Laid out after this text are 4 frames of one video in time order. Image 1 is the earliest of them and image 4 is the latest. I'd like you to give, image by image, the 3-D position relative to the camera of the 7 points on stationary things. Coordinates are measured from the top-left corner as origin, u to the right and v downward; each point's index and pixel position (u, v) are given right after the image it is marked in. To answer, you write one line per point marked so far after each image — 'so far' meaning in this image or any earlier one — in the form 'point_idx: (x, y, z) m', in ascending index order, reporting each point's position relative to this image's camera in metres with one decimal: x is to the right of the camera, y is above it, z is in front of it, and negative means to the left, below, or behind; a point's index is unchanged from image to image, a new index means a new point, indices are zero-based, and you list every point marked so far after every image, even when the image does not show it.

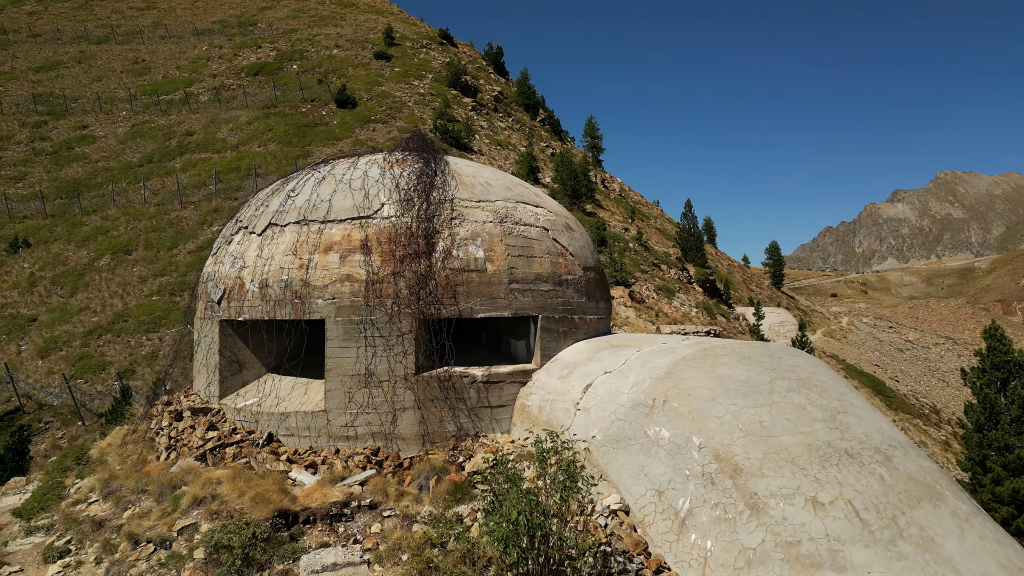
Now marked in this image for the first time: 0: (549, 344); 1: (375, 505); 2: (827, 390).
0: (+0.9, -1.4, +18.0) m
1: (-2.7, -4.2, +14.2) m
2: (+6.4, -2.0, +14.8) m
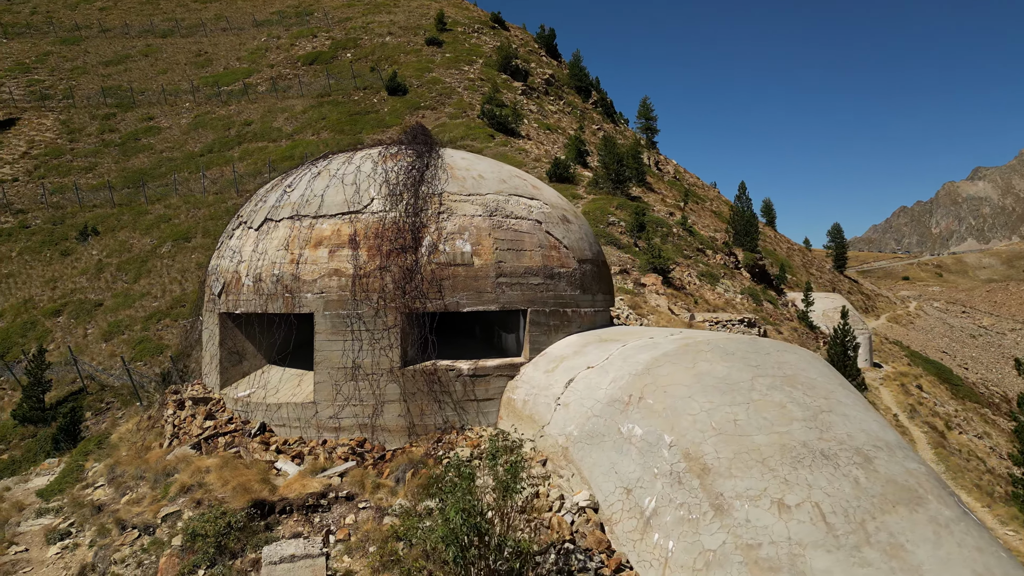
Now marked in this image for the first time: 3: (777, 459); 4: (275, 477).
0: (+0.7, -1.2, +17.9) m
1: (-3.2, -4.1, +14.6) m
2: (+5.9, -1.9, +14.3) m
3: (+4.4, -2.8, +12.2) m
4: (-5.0, -4.0, +15.3) m
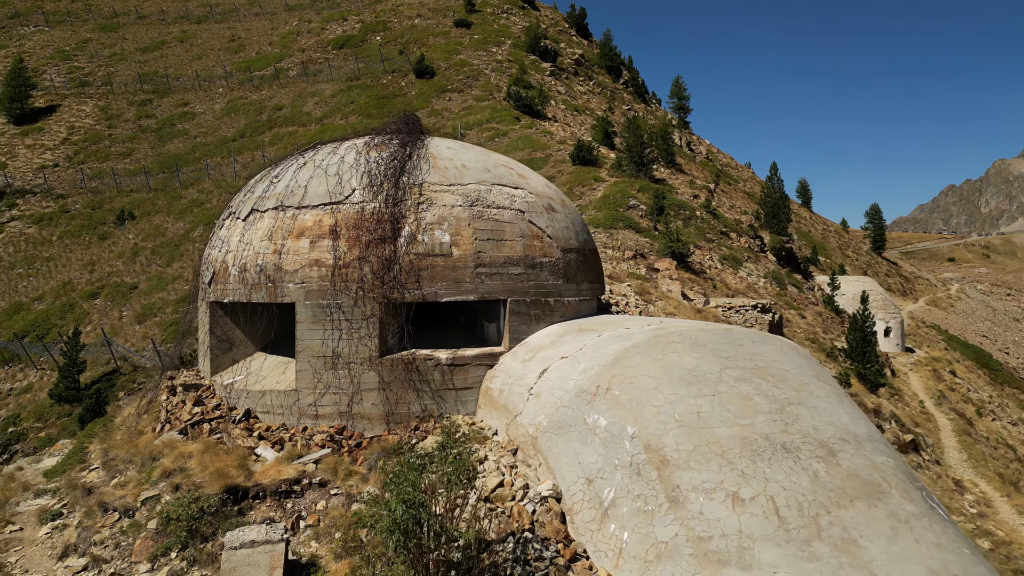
0: (+0.2, -0.9, +18.0) m
1: (-3.8, -4.0, +14.9) m
2: (+5.2, -1.8, +14.2) m
3: (+3.7, -2.7, +12.2) m
4: (-5.5, -3.8, +15.7) m
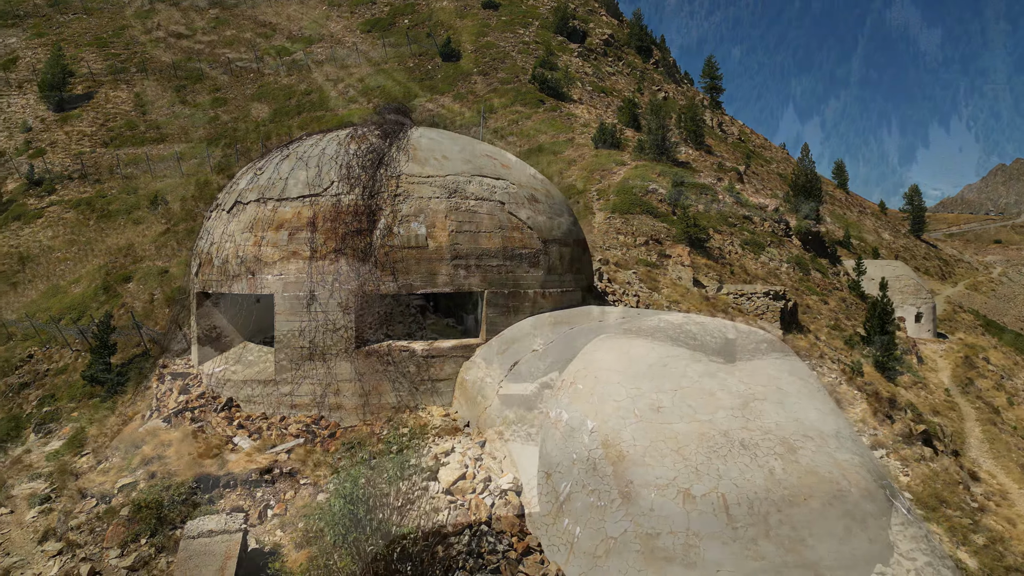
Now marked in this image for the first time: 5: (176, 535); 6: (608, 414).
0: (-0.4, -0.7, +18.1) m
1: (-4.5, -3.8, +15.2) m
2: (+4.5, -1.7, +14.1) m
3: (+2.9, -2.6, +12.1) m
4: (-6.2, -3.6, +16.1) m
5: (-6.1, -4.5, +13.4) m
6: (+1.7, -2.3, +13.4) m
